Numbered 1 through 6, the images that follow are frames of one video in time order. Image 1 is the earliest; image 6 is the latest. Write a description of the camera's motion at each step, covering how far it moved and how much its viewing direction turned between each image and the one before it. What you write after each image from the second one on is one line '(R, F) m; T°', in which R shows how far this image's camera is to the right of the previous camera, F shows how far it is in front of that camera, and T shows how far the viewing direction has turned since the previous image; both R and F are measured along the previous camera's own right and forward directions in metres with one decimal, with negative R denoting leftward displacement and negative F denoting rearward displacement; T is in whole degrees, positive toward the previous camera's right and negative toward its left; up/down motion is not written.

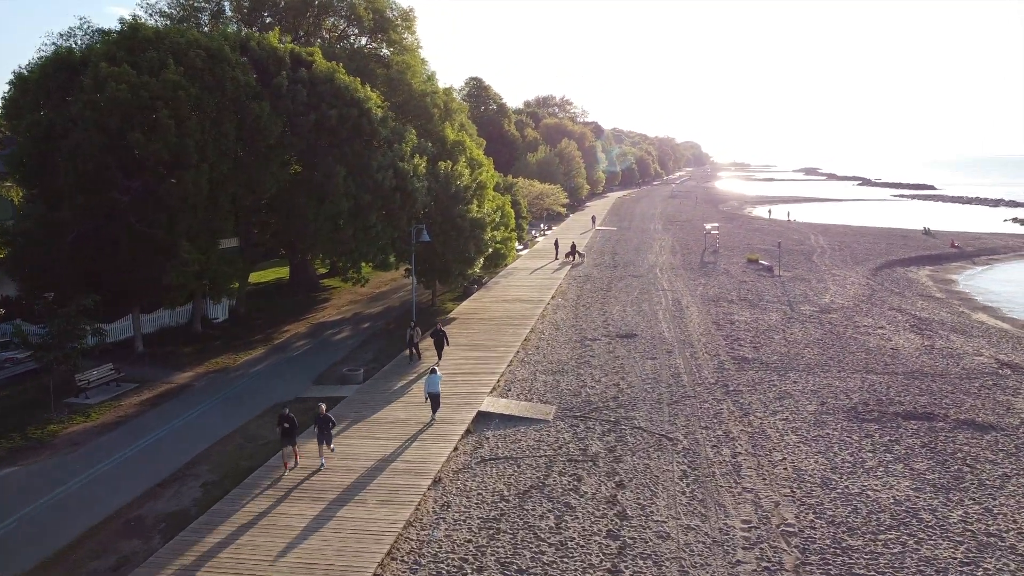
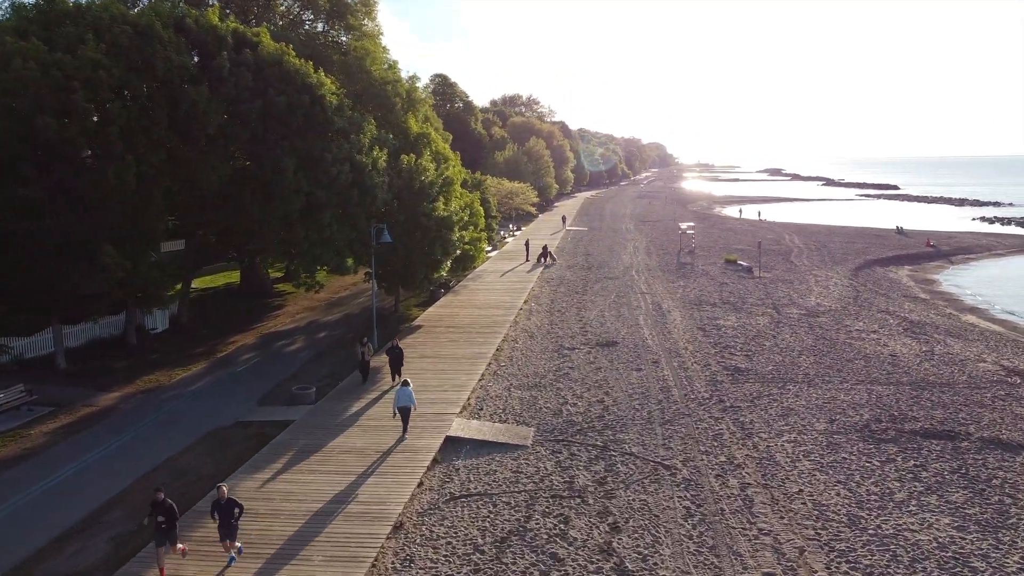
(-0.1, +2.1) m; +2°
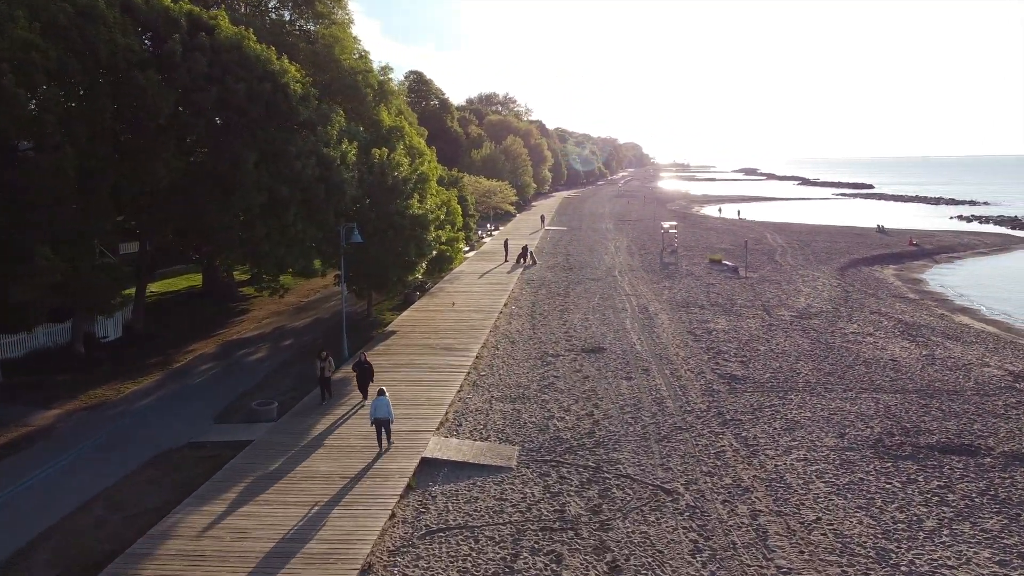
(-0.1, +1.4) m; +2°
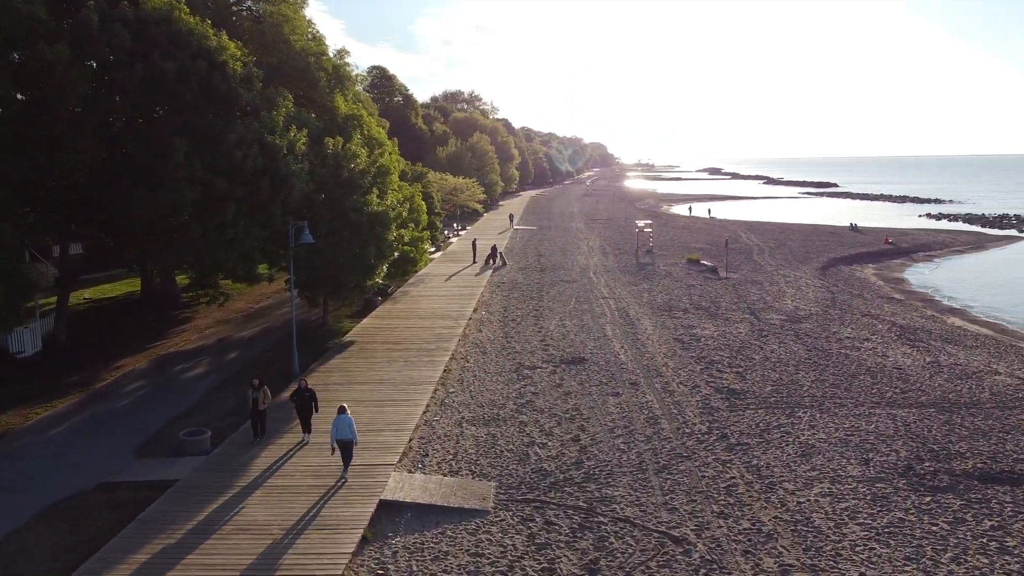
(-0.1, +2.1) m; +2°
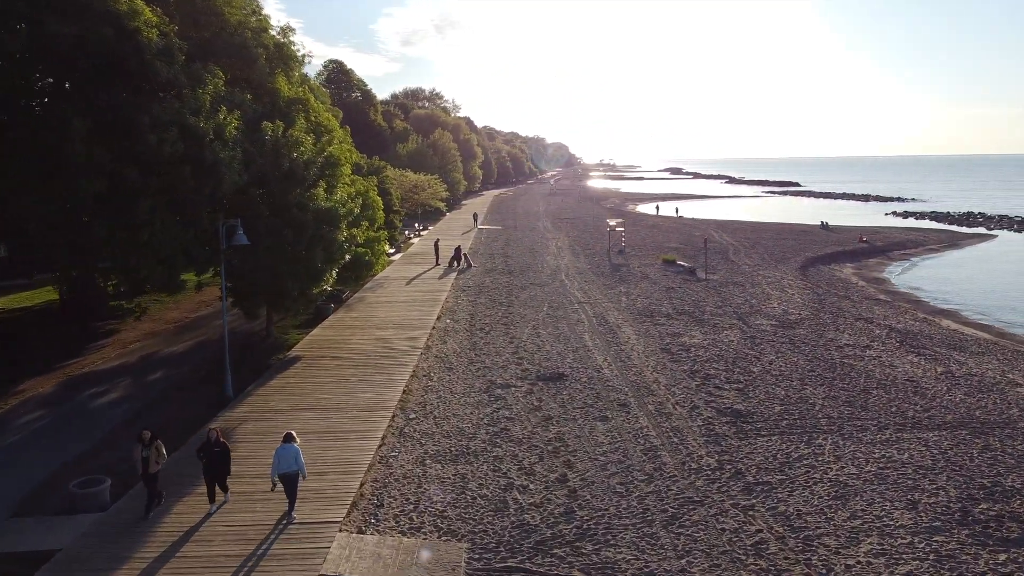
(-0.1, +2.4) m; +3°
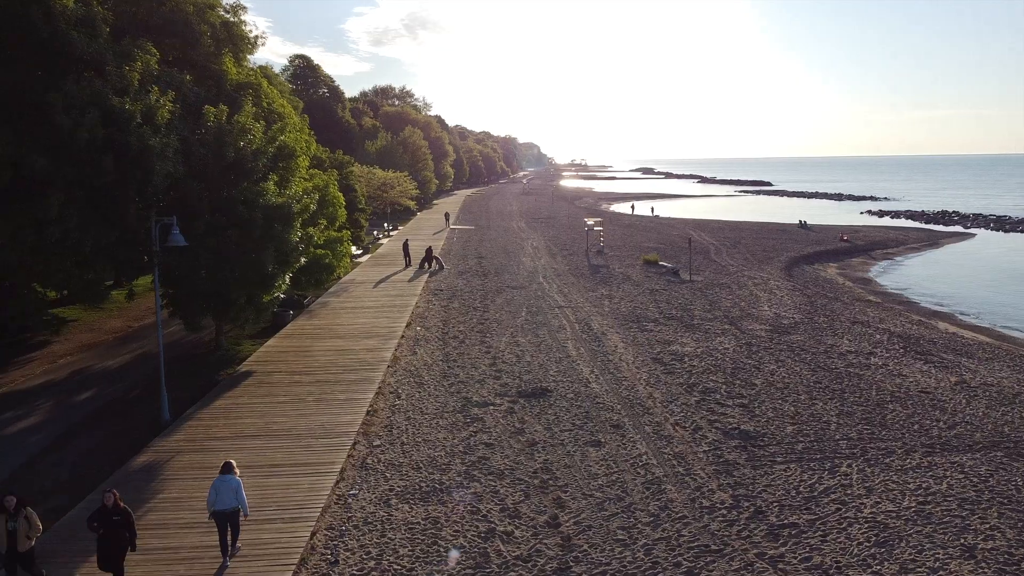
(-0.1, +1.8) m; +2°
